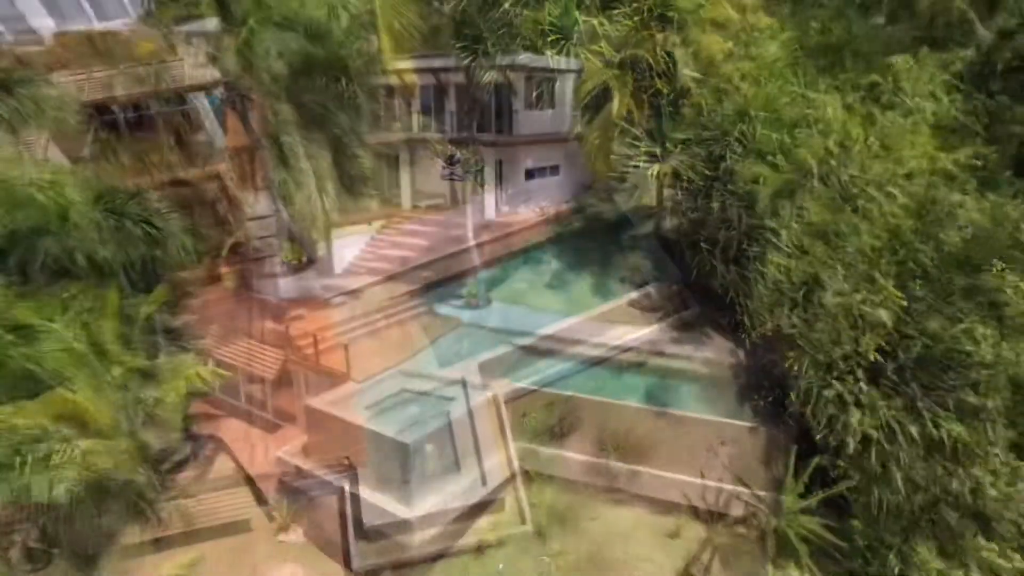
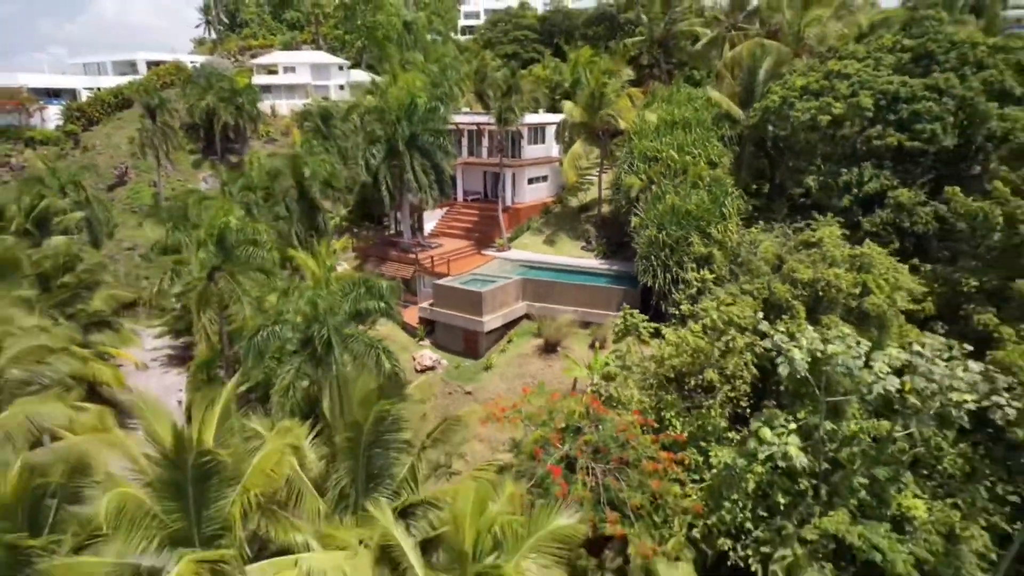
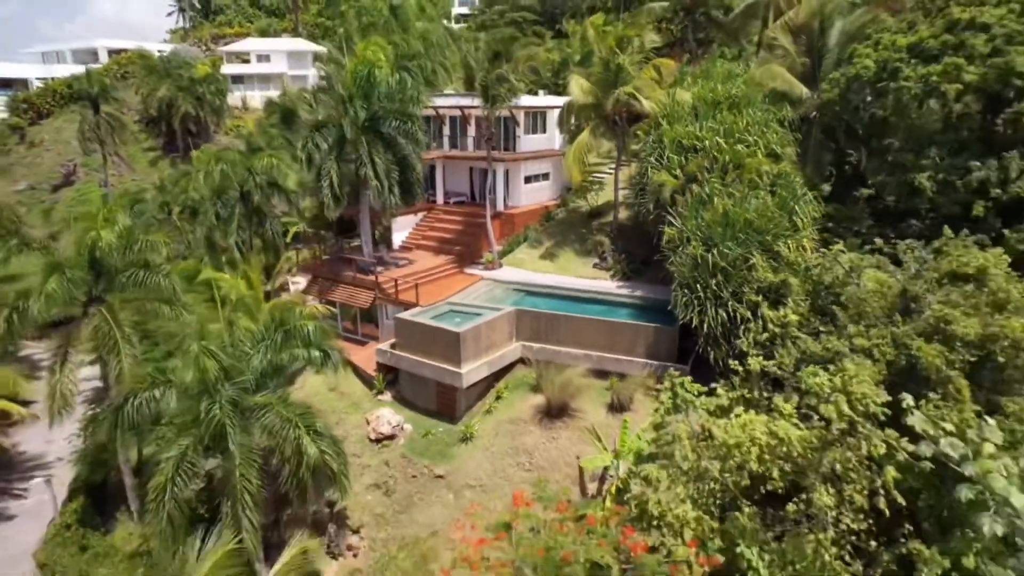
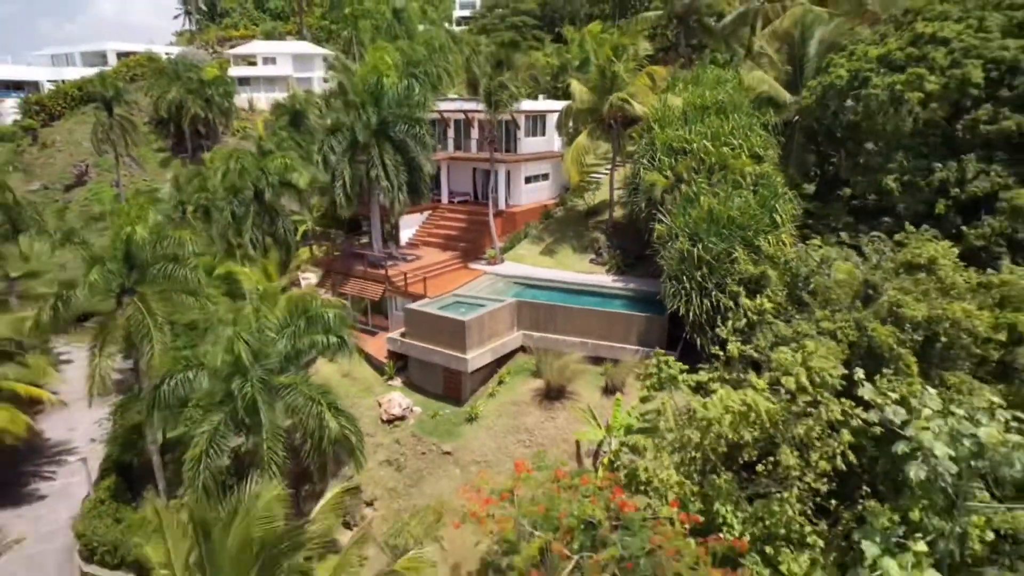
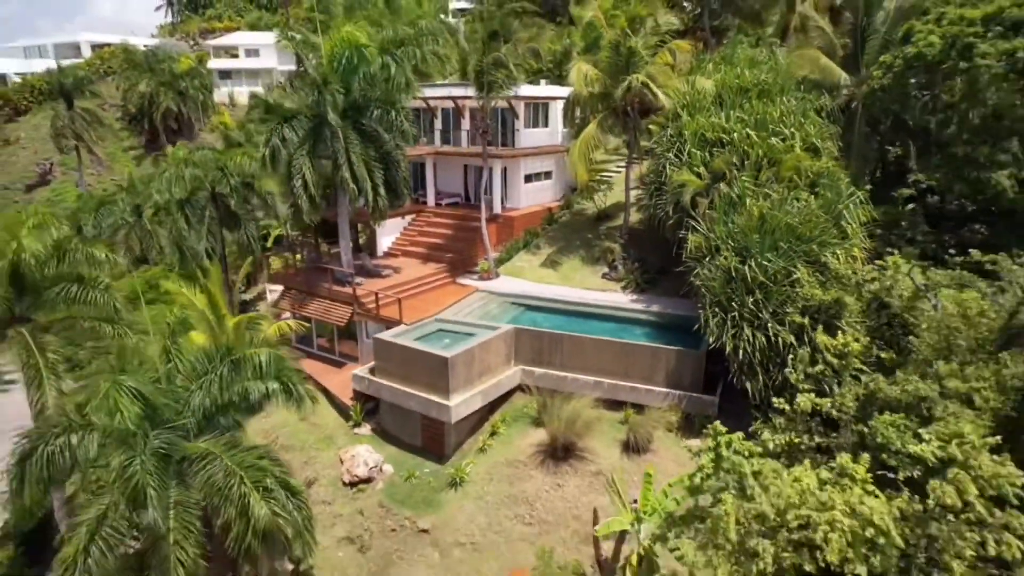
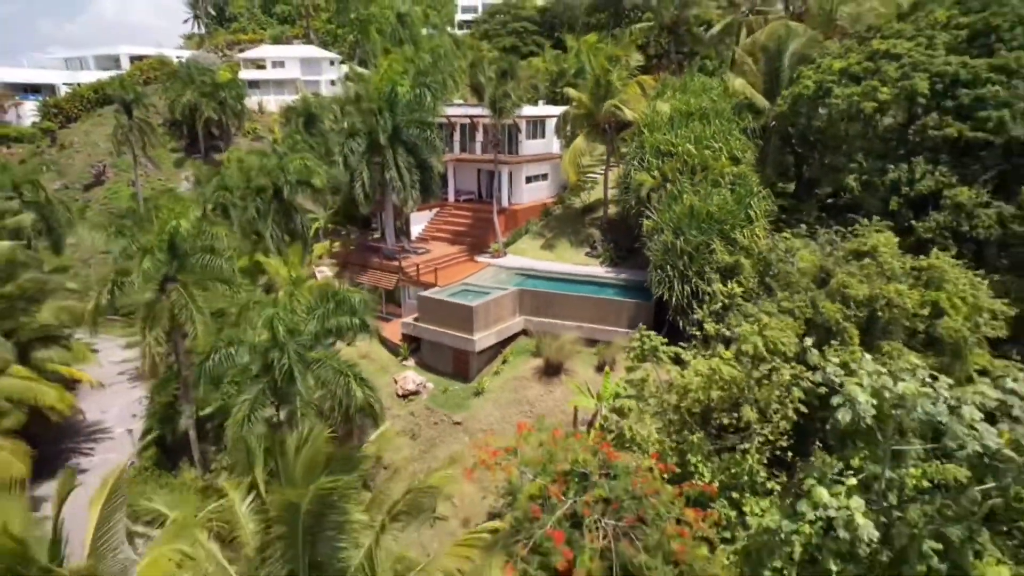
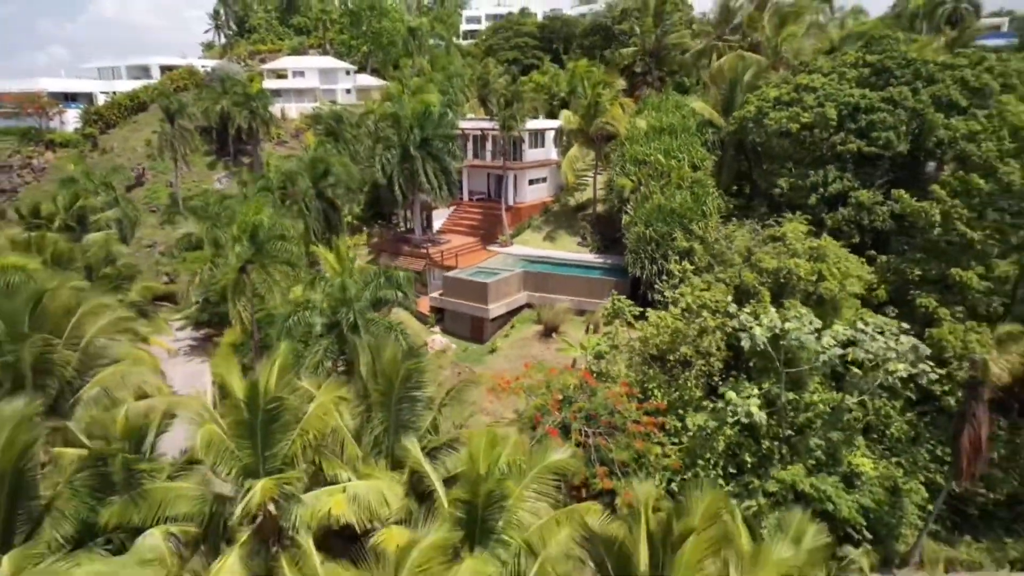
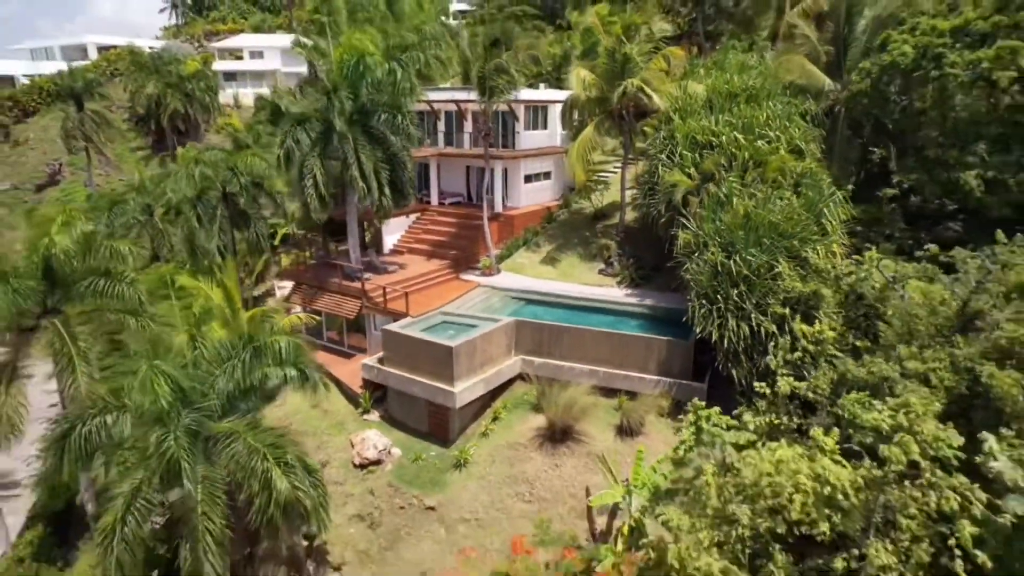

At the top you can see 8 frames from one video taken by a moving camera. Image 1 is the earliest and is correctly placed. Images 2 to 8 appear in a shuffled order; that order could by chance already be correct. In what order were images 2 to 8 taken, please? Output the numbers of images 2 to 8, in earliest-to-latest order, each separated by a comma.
5, 8, 3, 4, 6, 2, 7
